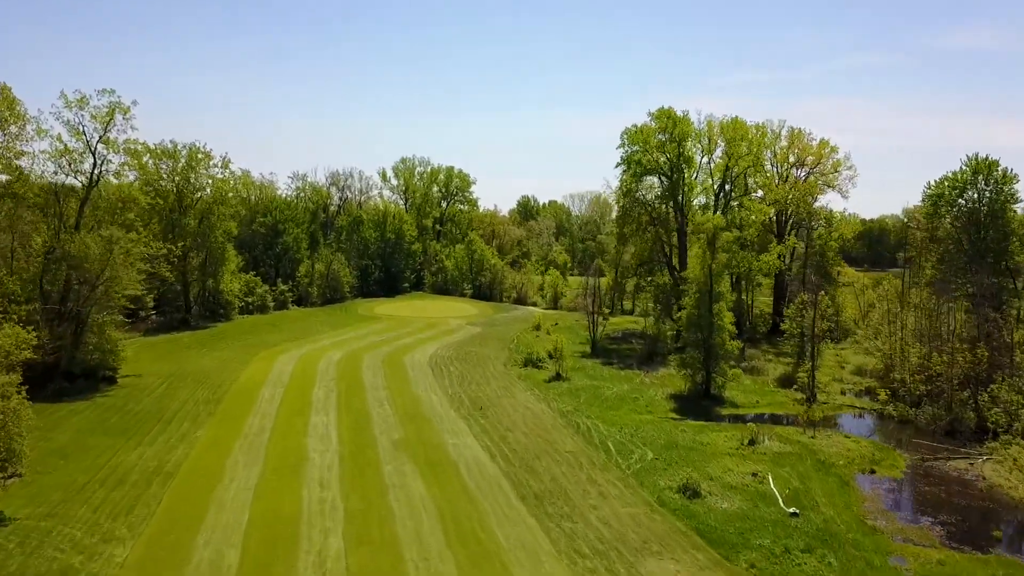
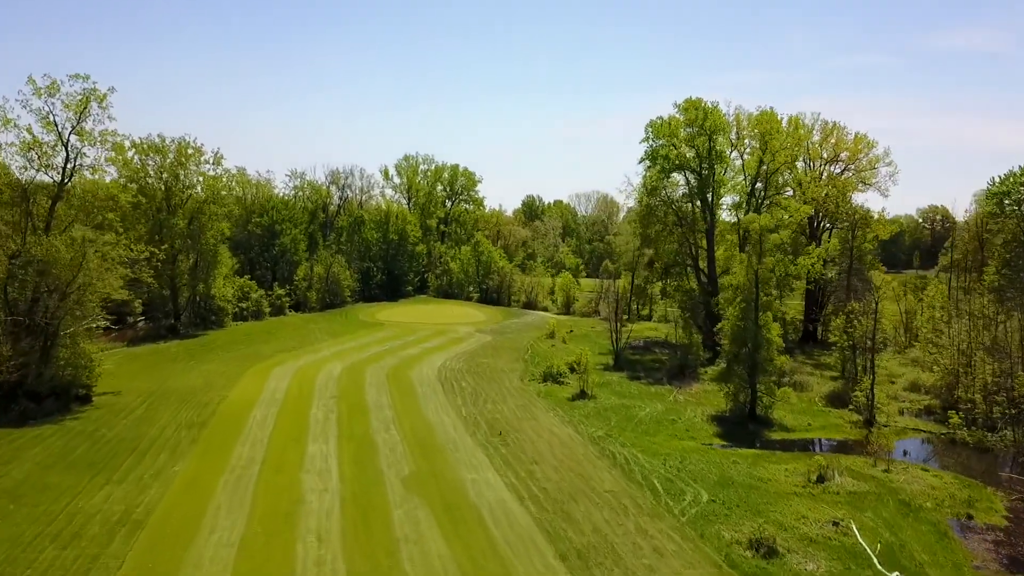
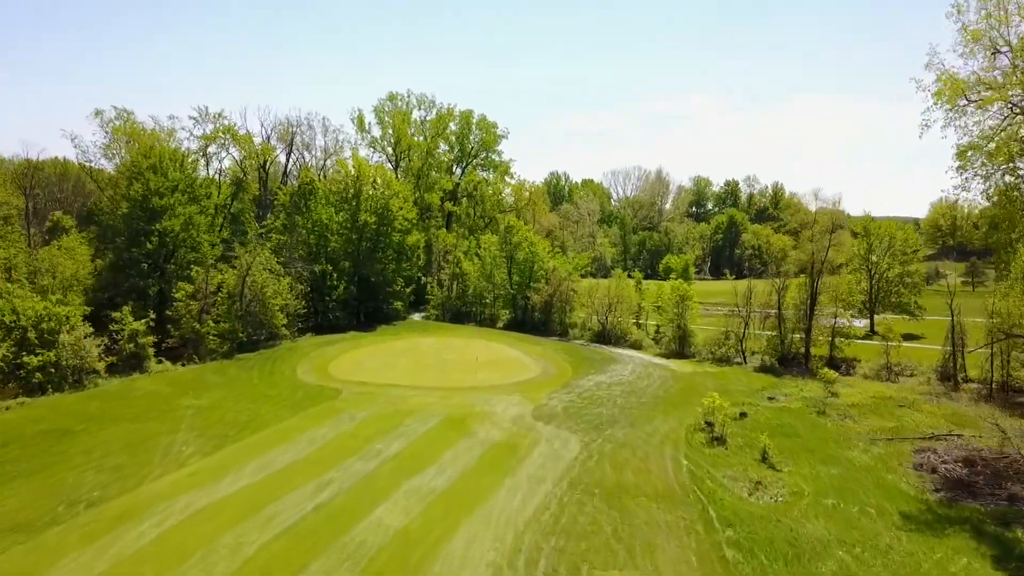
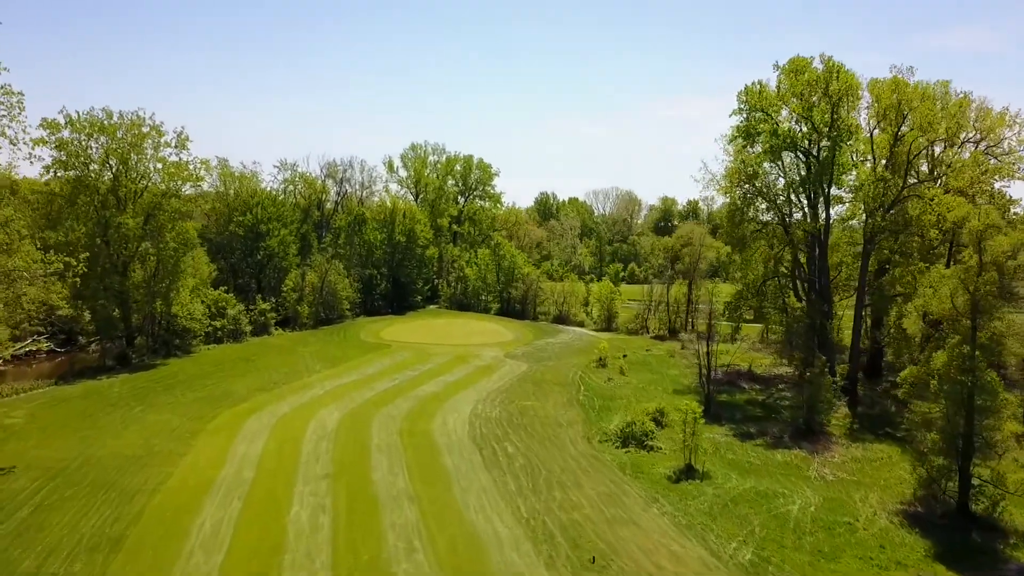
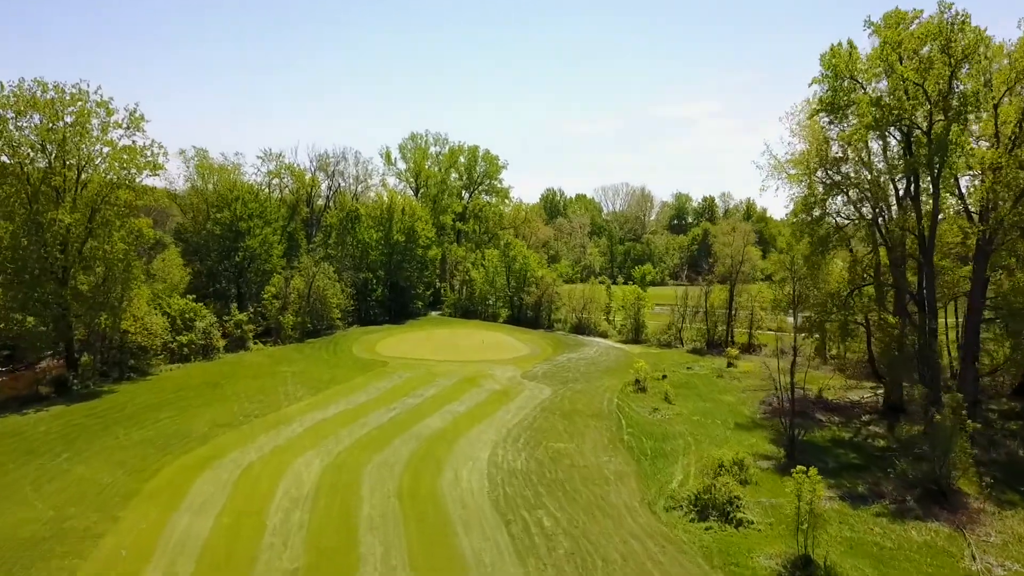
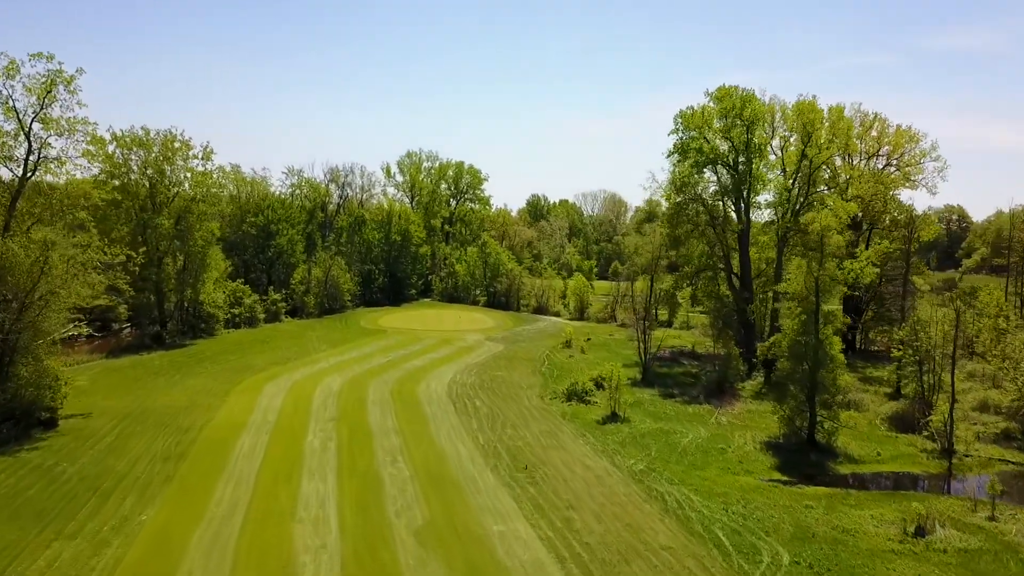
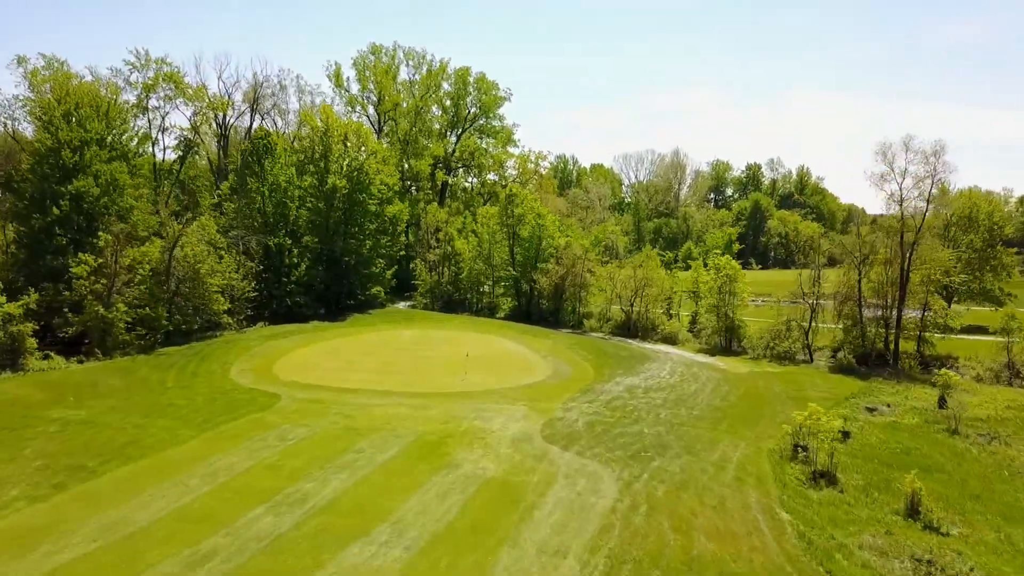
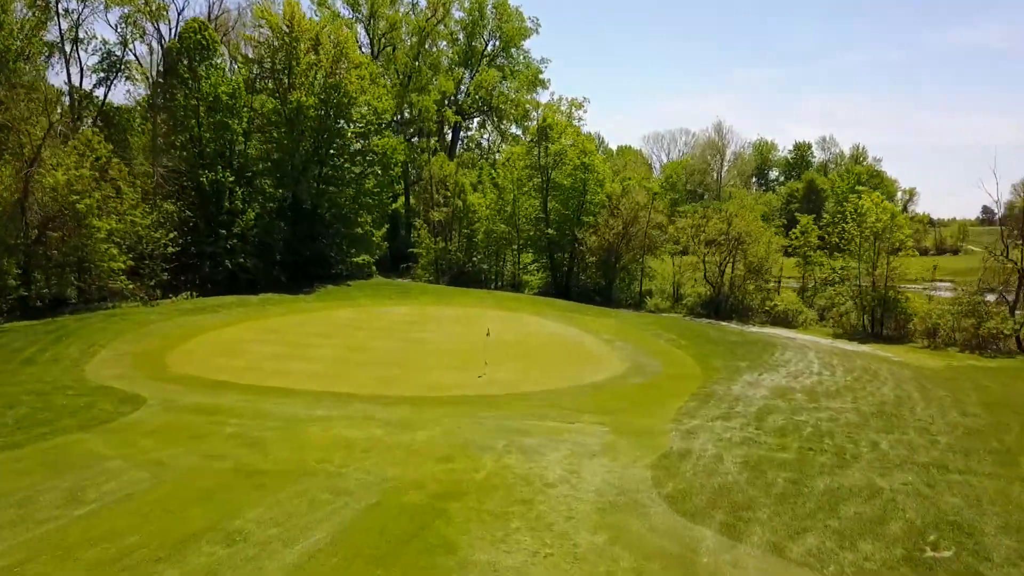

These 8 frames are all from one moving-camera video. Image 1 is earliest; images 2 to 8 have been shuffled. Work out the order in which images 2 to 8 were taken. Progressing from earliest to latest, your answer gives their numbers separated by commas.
2, 6, 4, 5, 3, 7, 8
